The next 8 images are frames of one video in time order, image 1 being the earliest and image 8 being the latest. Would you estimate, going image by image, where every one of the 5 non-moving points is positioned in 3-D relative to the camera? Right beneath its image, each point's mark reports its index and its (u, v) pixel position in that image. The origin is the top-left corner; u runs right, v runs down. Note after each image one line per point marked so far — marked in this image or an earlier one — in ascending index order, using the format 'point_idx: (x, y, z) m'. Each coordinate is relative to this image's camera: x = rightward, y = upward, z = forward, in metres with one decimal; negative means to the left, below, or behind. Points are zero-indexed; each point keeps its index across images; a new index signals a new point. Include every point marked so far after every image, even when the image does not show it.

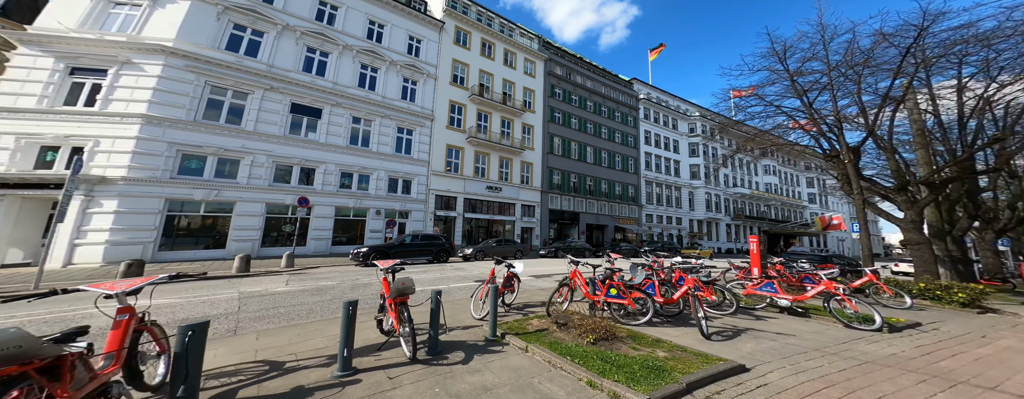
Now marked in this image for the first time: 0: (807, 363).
0: (+1.9, -1.2, +2.1) m
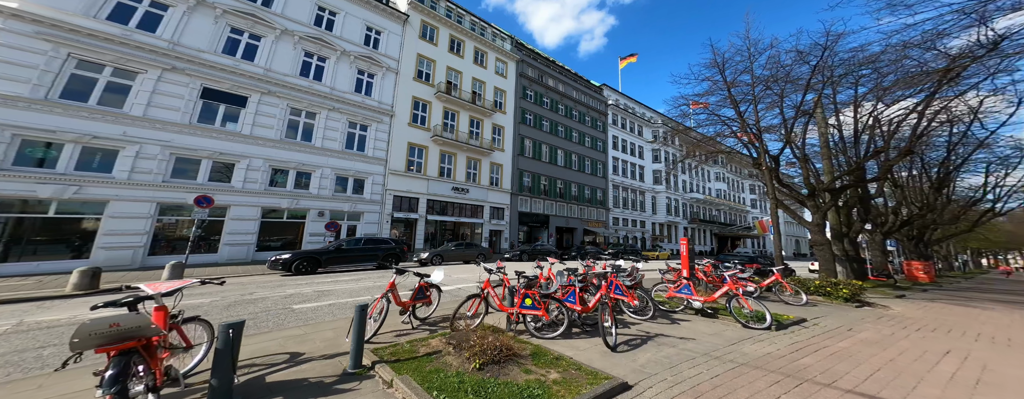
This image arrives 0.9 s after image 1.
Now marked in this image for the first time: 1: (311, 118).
0: (+1.2, -1.3, +2.2) m
1: (-11.0, +4.4, +15.7) m
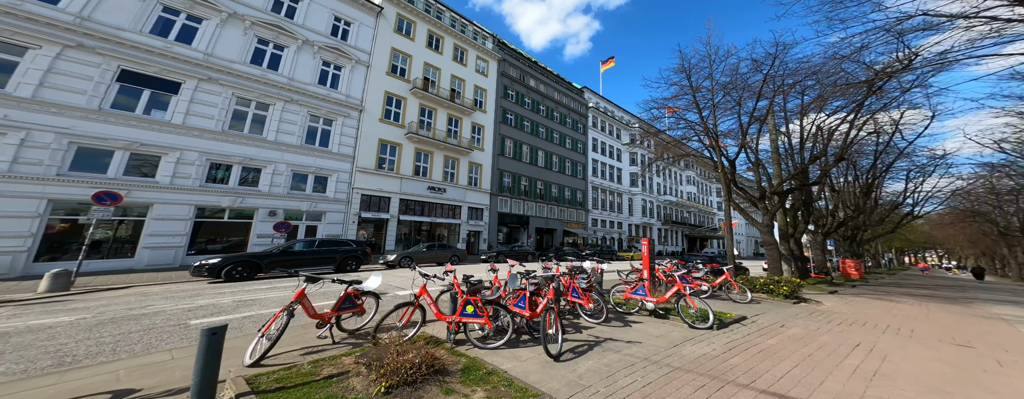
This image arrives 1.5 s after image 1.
0: (+0.8, -1.3, +2.1) m
1: (-12.5, +4.5, +14.6) m
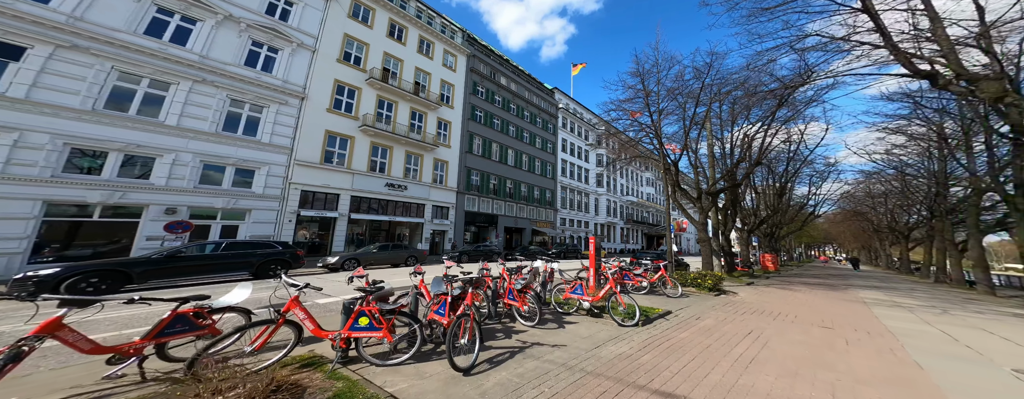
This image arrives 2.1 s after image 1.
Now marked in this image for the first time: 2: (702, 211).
0: (+0.1, -1.2, +1.9) m
1: (-14.7, +4.7, +12.4) m
2: (+10.1, -0.6, +15.5) m
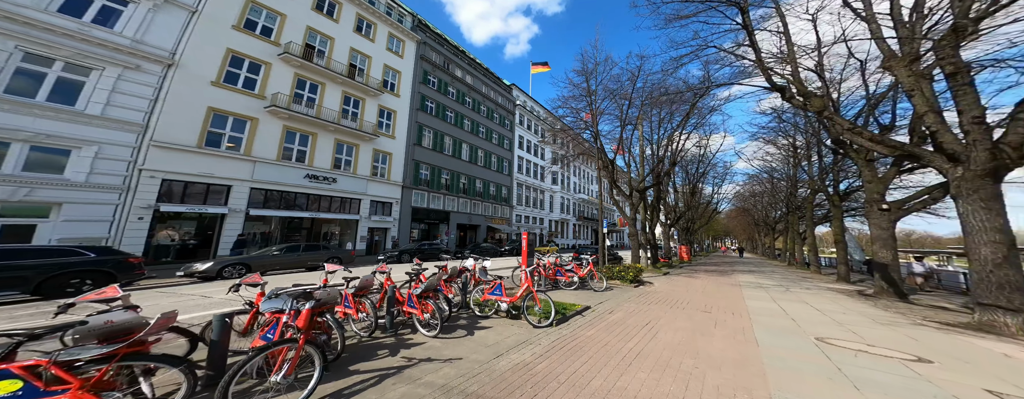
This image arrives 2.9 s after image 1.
0: (-0.8, -1.2, +1.5) m
1: (-17.2, +5.0, +9.1) m
2: (+6.7, -0.5, +16.7) m
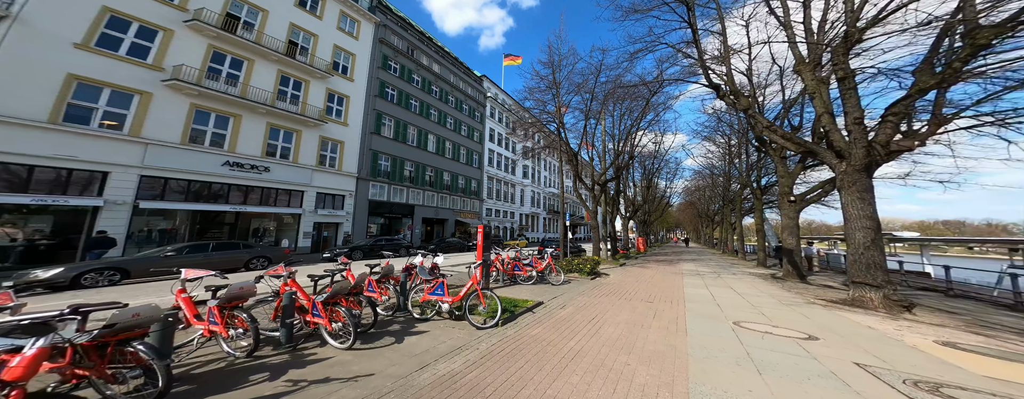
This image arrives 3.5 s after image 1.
0: (-1.3, -1.1, +1.0) m
1: (-18.5, +5.2, +6.4) m
2: (+4.3, -0.1, +16.9) m
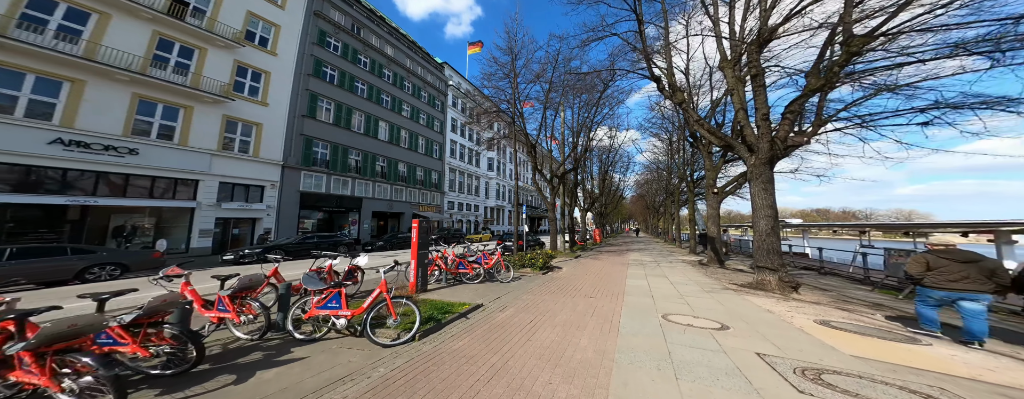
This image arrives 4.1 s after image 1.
0: (-2.0, -1.1, 0.0) m
1: (-19.8, +5.4, +2.5) m
2: (+1.1, +0.4, +16.5) m
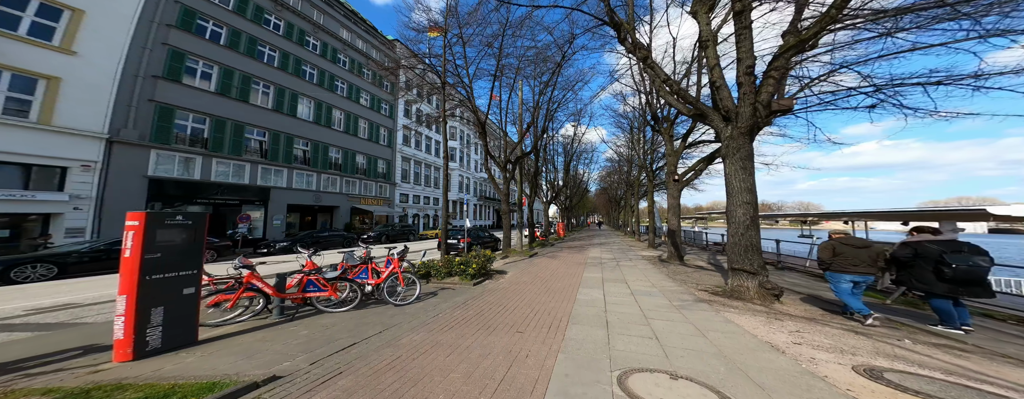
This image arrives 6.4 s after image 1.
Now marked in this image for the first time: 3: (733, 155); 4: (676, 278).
0: (-3.3, -0.8, -4.2) m
1: (-21.3, +5.7, -4.4) m
2: (-2.7, +1.1, +12.6) m
3: (+6.3, +1.3, +8.2) m
4: (+6.6, -3.2, +12.1) m
